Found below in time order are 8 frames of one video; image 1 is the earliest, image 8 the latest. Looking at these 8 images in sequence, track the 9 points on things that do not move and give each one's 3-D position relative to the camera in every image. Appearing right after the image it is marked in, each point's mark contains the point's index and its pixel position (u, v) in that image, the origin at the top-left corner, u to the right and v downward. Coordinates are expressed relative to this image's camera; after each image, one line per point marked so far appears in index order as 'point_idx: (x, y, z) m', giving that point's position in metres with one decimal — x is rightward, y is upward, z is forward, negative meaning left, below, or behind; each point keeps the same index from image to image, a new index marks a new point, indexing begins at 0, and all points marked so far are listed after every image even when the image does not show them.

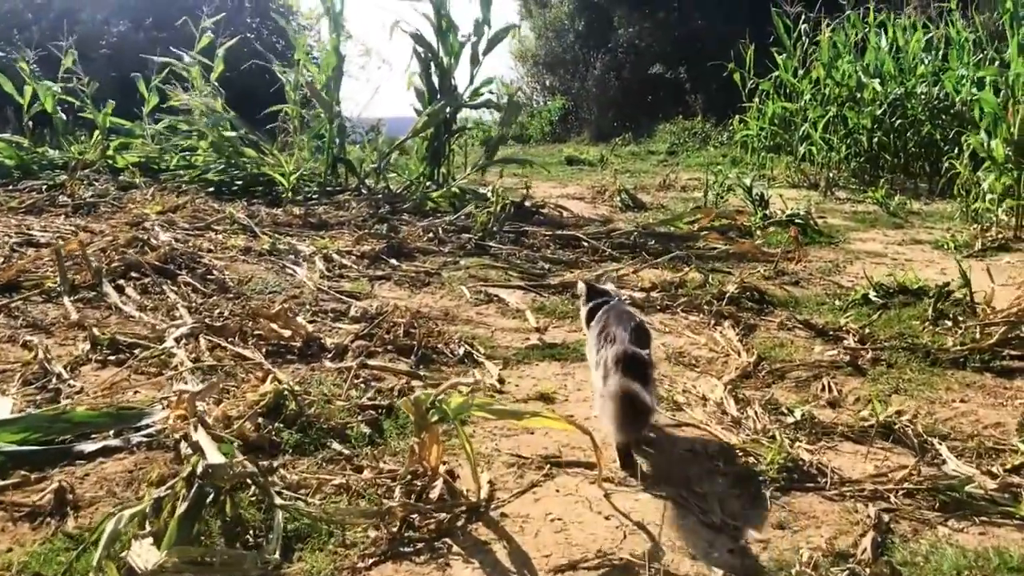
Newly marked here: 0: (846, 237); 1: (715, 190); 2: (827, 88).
0: (+2.1, +0.3, +6.4) m
1: (+1.5, +0.8, +7.5) m
2: (+2.8, +1.8, +8.9) m
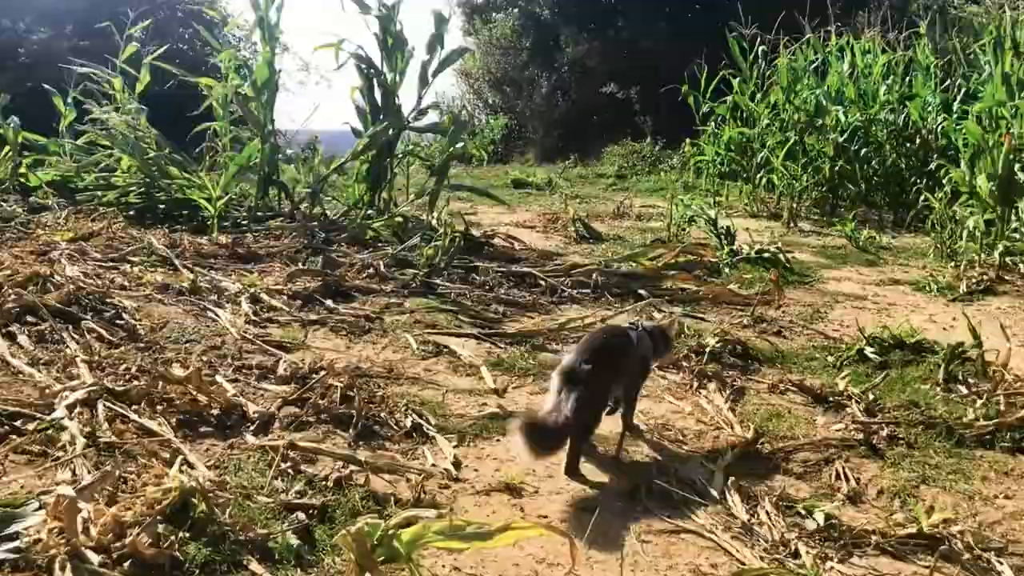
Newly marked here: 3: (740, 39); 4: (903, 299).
0: (+1.8, +0.1, +6.0) m
1: (+1.2, +0.5, +7.1) m
2: (+2.3, +1.5, +8.5) m
3: (+2.3, +2.5, +10.0) m
4: (+2.1, -0.1, +5.5) m
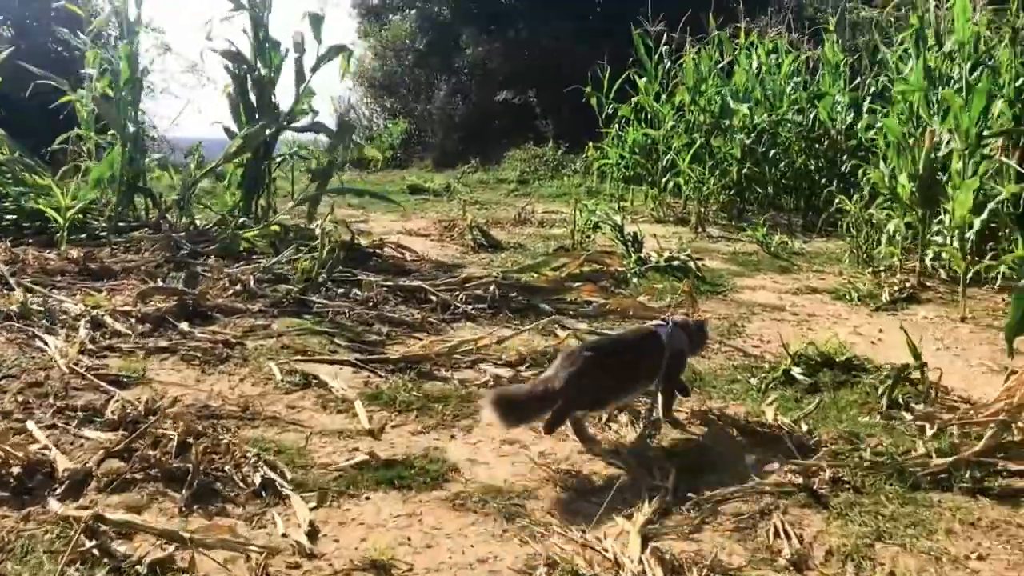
0: (+1.2, 0.0, +5.6) m
1: (+0.5, +0.4, +6.6) m
2: (+1.4, +1.4, +8.2) m
3: (+1.3, +2.4, +9.6) m
4: (+1.6, -0.1, +5.1) m
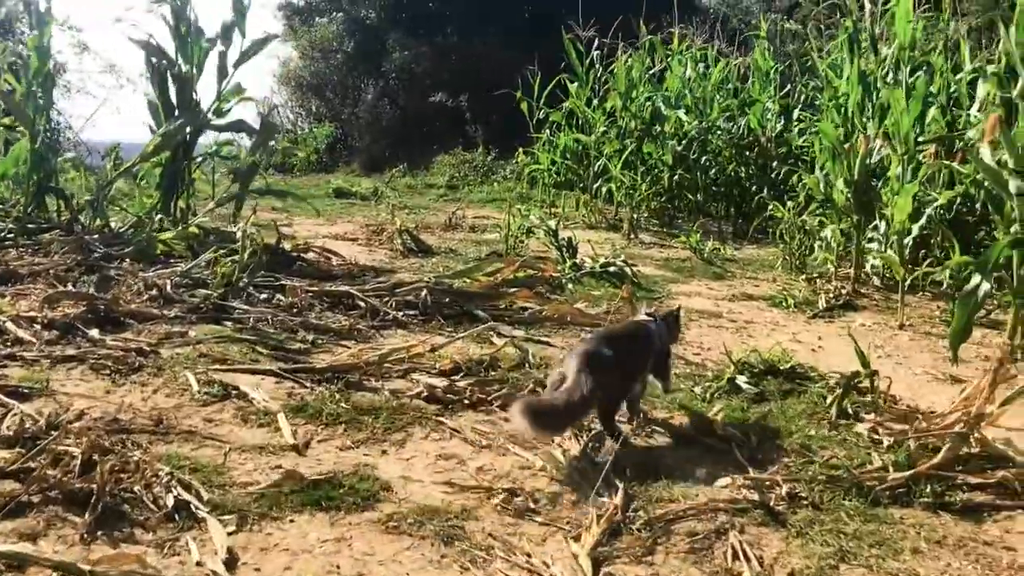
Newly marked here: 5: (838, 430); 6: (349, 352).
0: (+0.8, 0.0, +5.5) m
1: (0.0, +0.4, +6.4) m
2: (+0.9, +1.3, +8.1) m
3: (+0.6, +2.3, +9.5) m
4: (+1.2, -0.1, +5.0) m
5: (+1.0, -0.4, +3.1) m
6: (-0.6, -0.2, +3.7) m
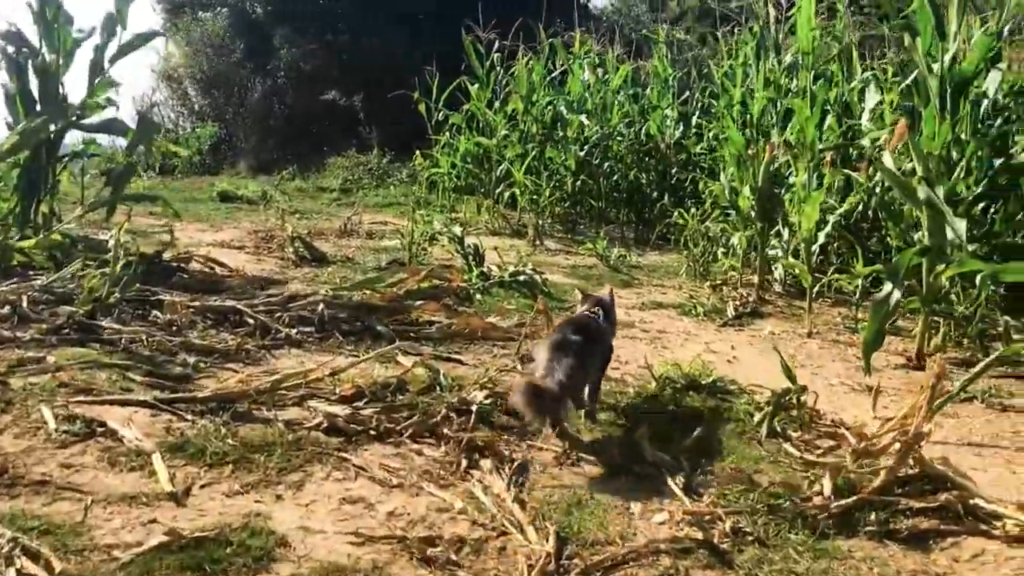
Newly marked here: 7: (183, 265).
0: (+0.3, -0.1, +5.2) m
1: (-0.6, +0.3, +6.1) m
2: (+0.1, +1.3, +7.8) m
3: (-0.3, +2.3, +9.2) m
4: (+0.8, -0.2, +4.8) m
5: (+0.7, -0.5, +2.9) m
6: (-0.9, -0.3, +3.3) m
7: (-1.6, +0.1, +4.8) m
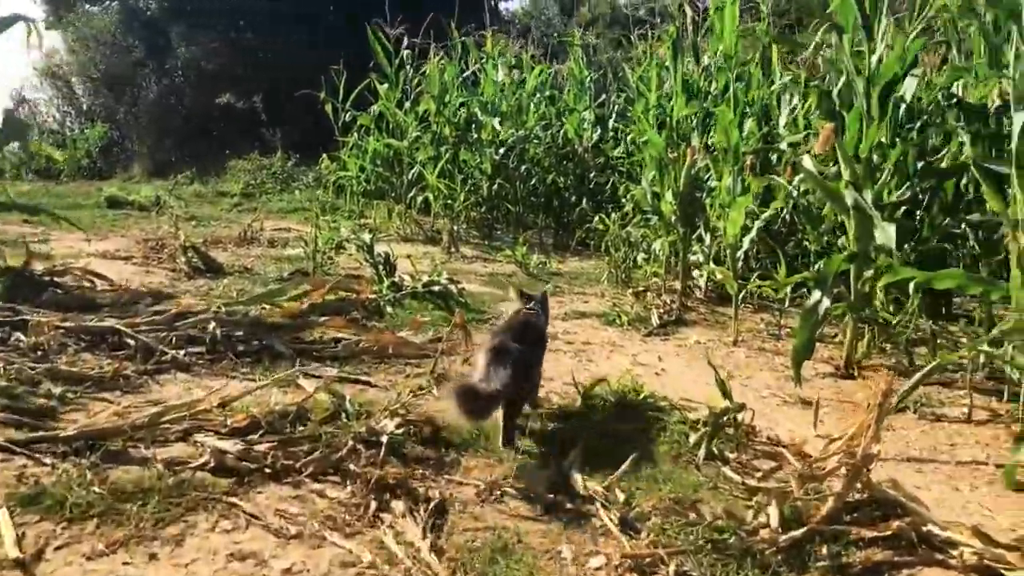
0: (-0.1, -0.1, +4.9) m
1: (-1.1, +0.3, +5.7) m
2: (-0.6, +1.2, +7.5) m
3: (-1.1, +2.2, +8.9) m
4: (+0.4, -0.2, +4.6) m
5: (+0.5, -0.5, +2.6) m
6: (-1.2, -0.3, +2.9) m
7: (-2.0, 0.0, +4.4) m
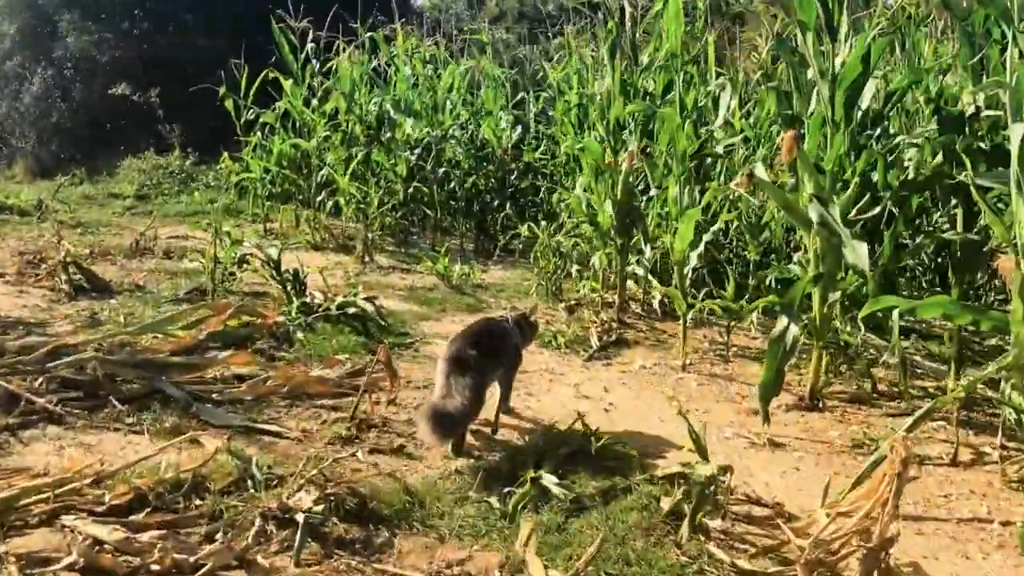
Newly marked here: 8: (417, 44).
0: (-0.4, -0.2, +4.5) m
1: (-1.5, +0.2, +5.2) m
2: (-1.1, +1.1, +7.0) m
3: (-1.8, +2.1, +8.3) m
4: (+0.1, -0.3, +4.1) m
5: (+0.4, -0.6, +2.2) m
6: (-1.3, -0.5, +2.3) m
7: (-2.2, -0.1, +3.8) m
8: (-0.7, +2.0, +8.0) m
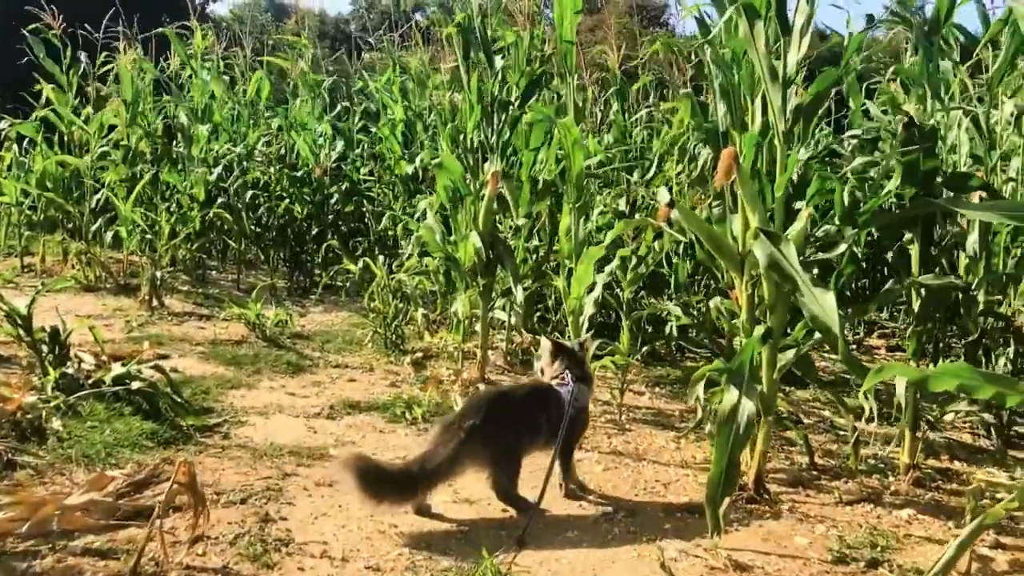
0: (-0.9, -0.4, +3.4) m
1: (-2.1, -0.1, +3.9) m
2: (-2.2, +0.9, +5.8) m
3: (-3.1, +1.8, +7.0) m
4: (-0.4, -0.5, +3.2) m
5: (+0.3, -0.7, +1.4) m
6: (-1.4, -0.6, +1.2) m
7: (-2.6, -0.3, +2.4) m
8: (-2.0, +1.7, +6.9) m
